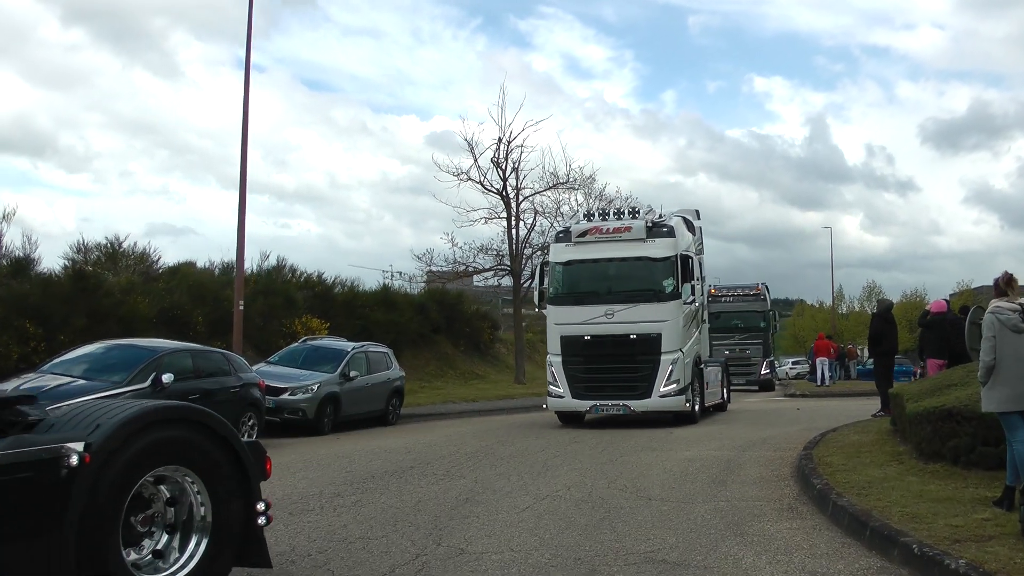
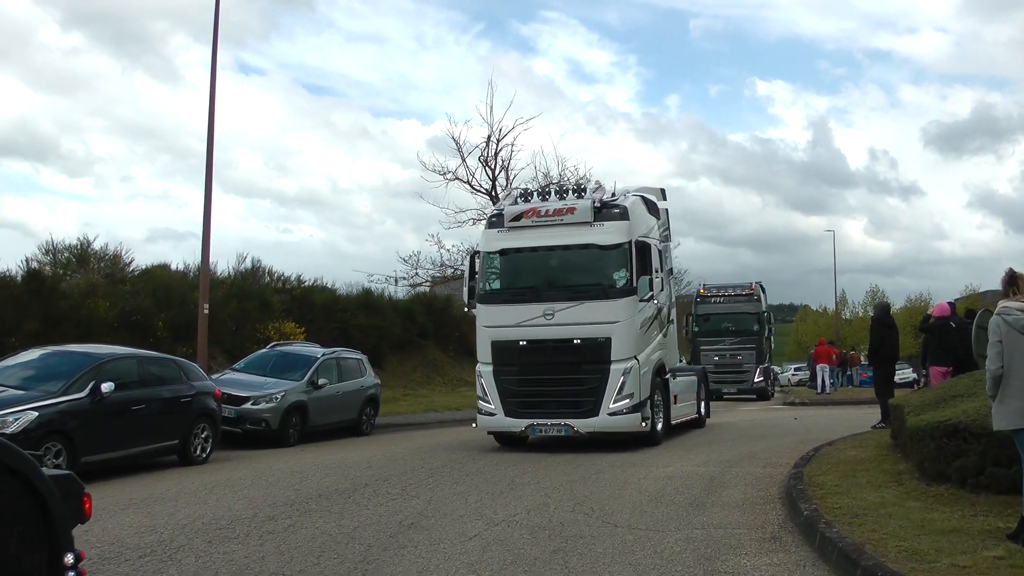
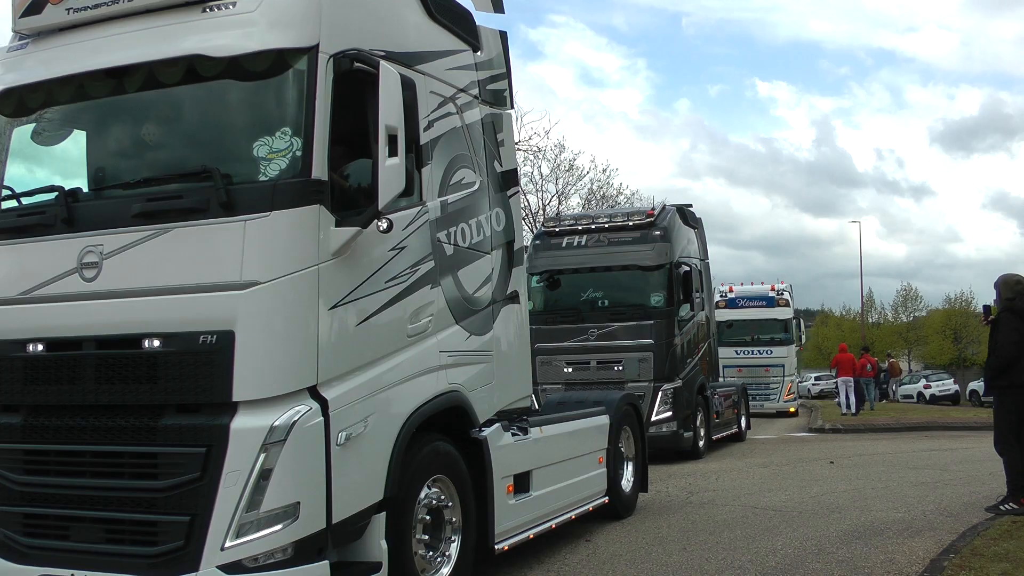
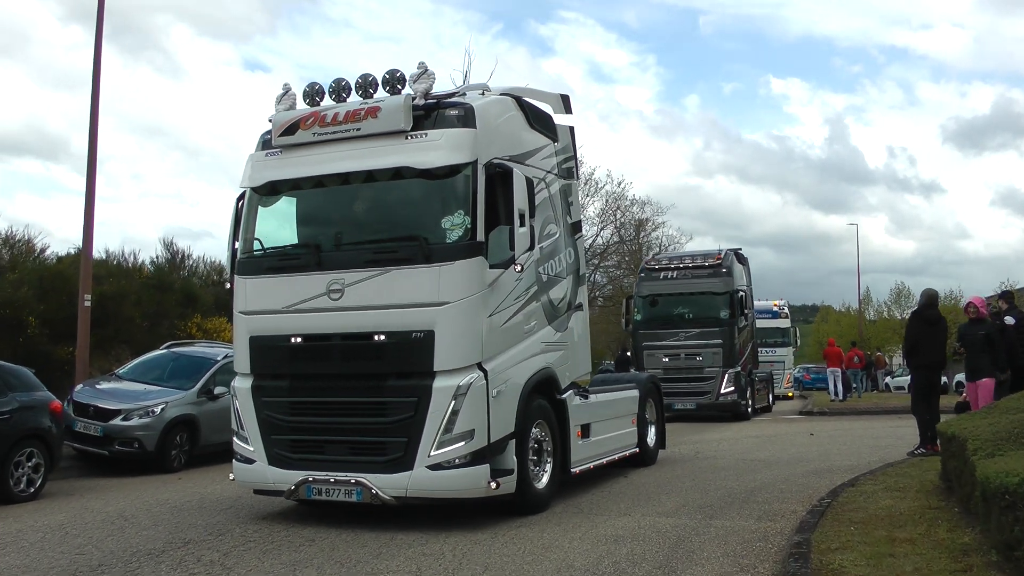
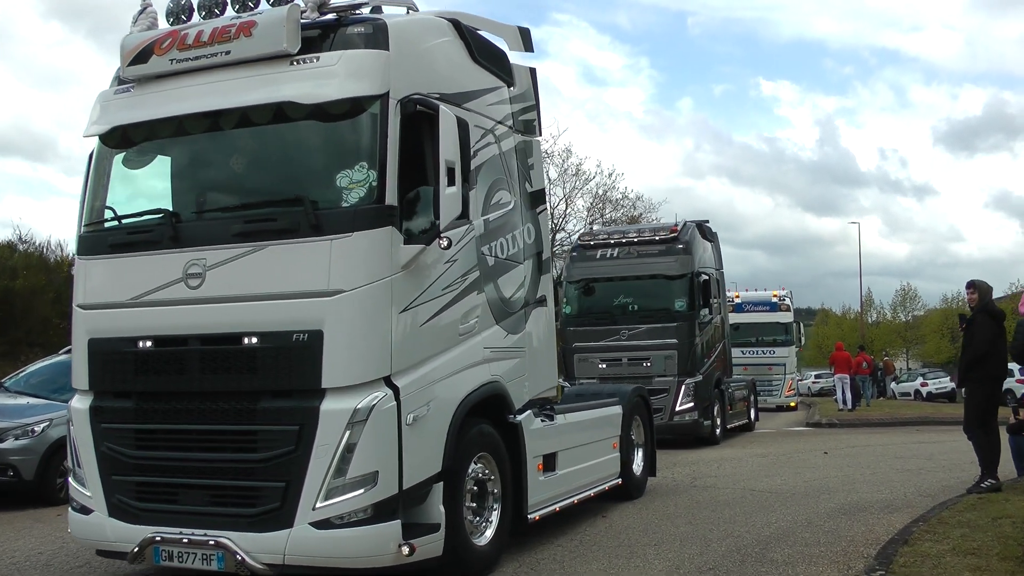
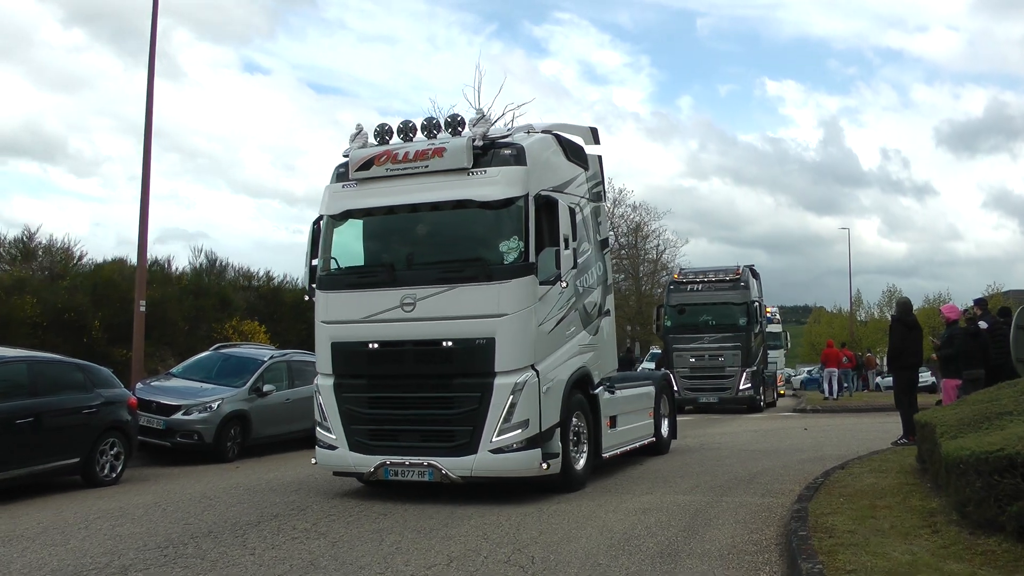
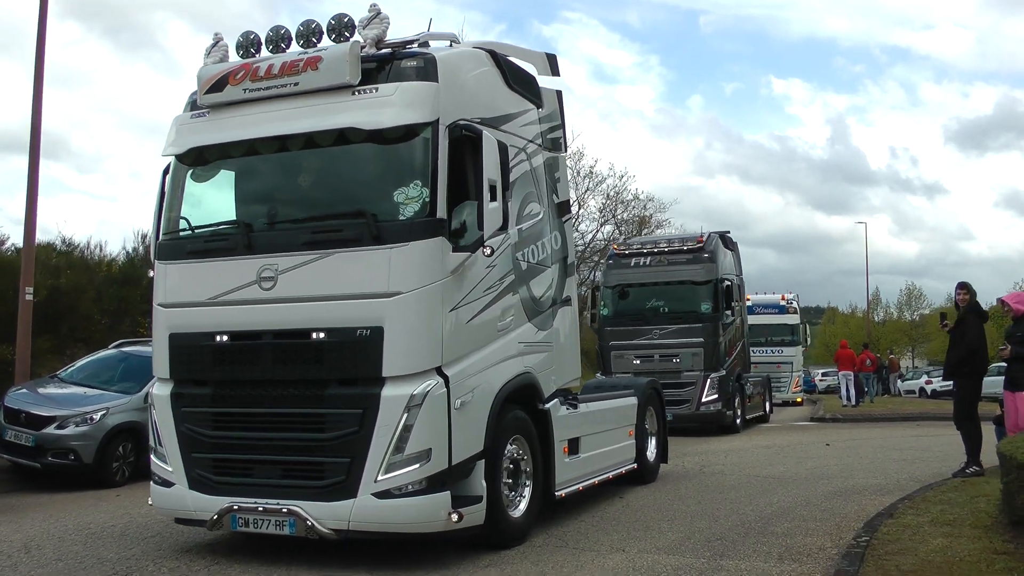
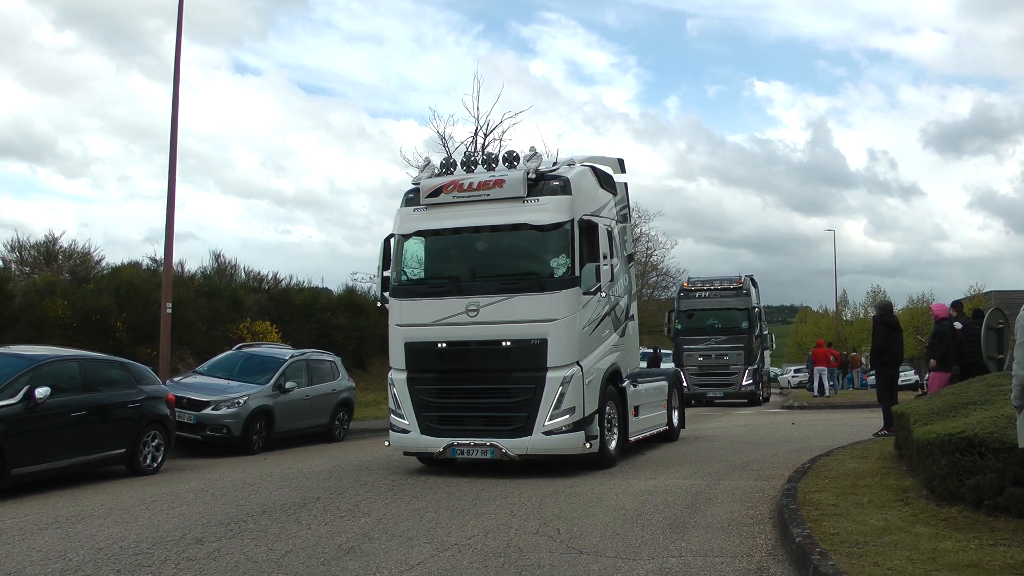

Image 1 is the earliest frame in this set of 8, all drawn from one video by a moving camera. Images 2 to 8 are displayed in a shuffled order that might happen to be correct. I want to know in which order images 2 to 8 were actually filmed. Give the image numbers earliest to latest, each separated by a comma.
2, 8, 6, 4, 7, 5, 3
